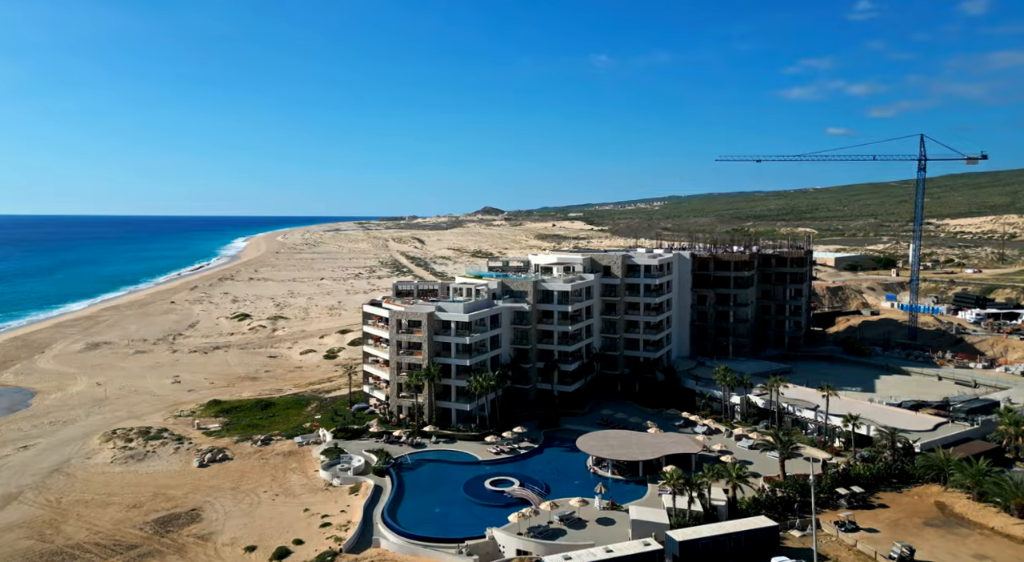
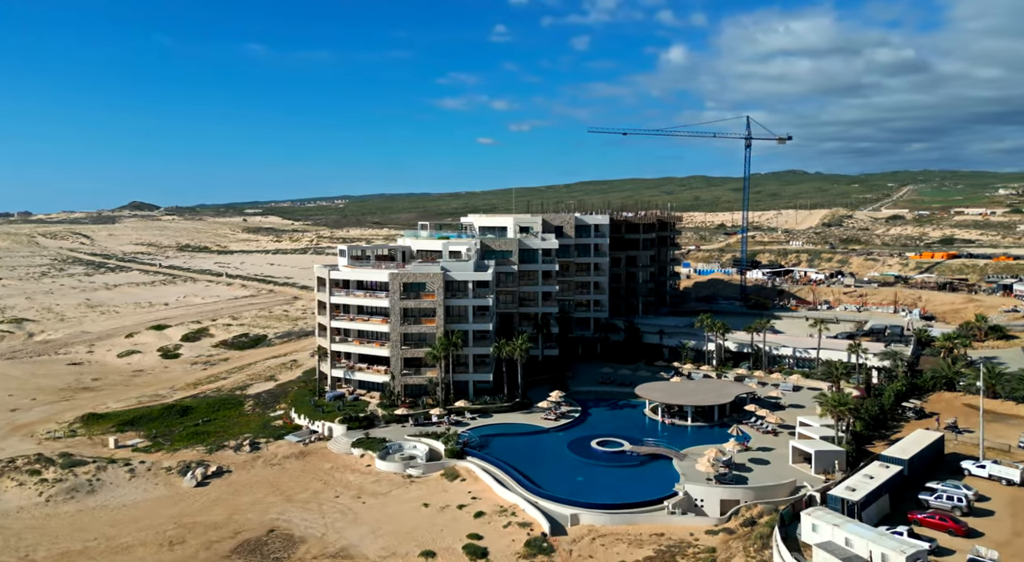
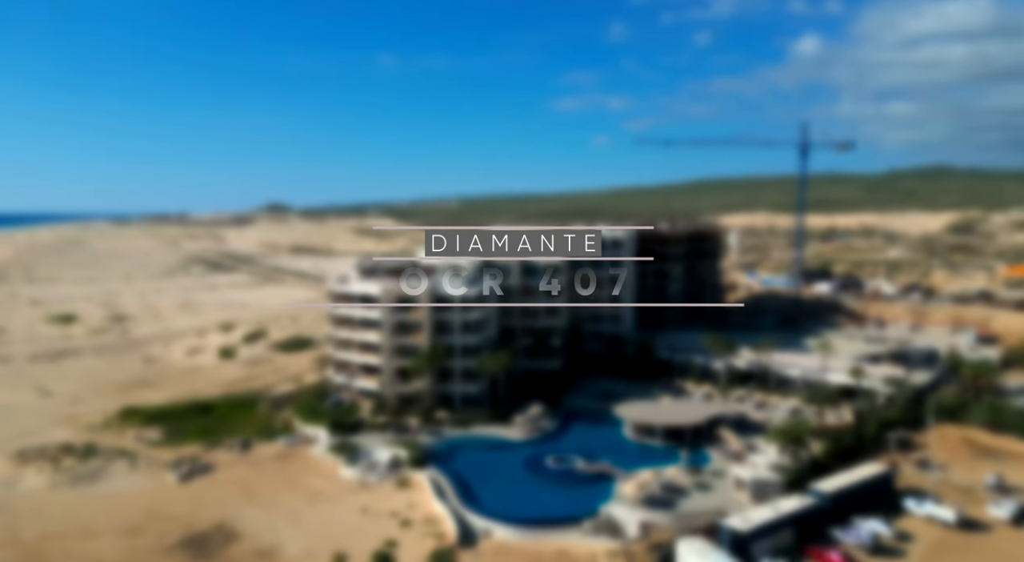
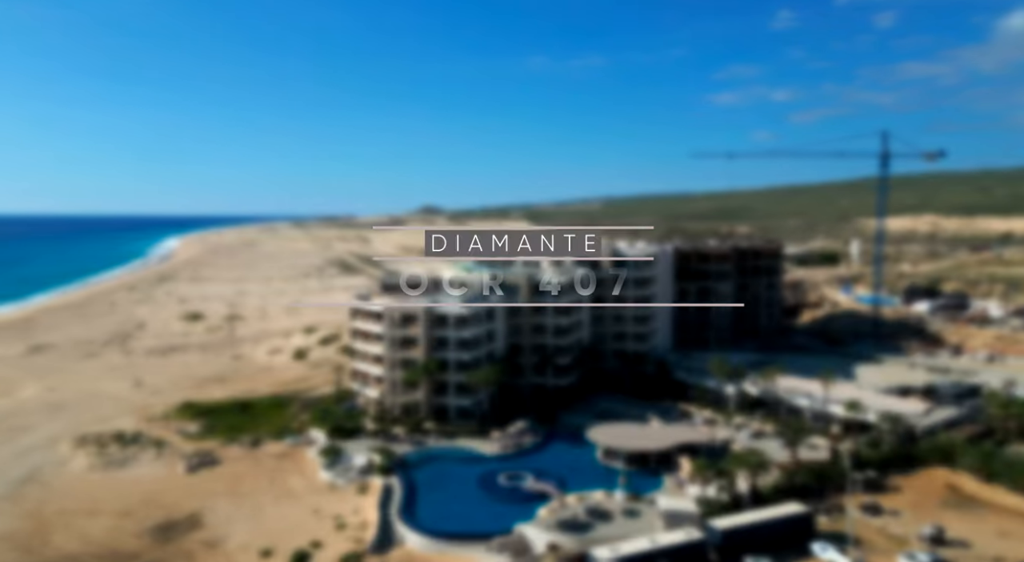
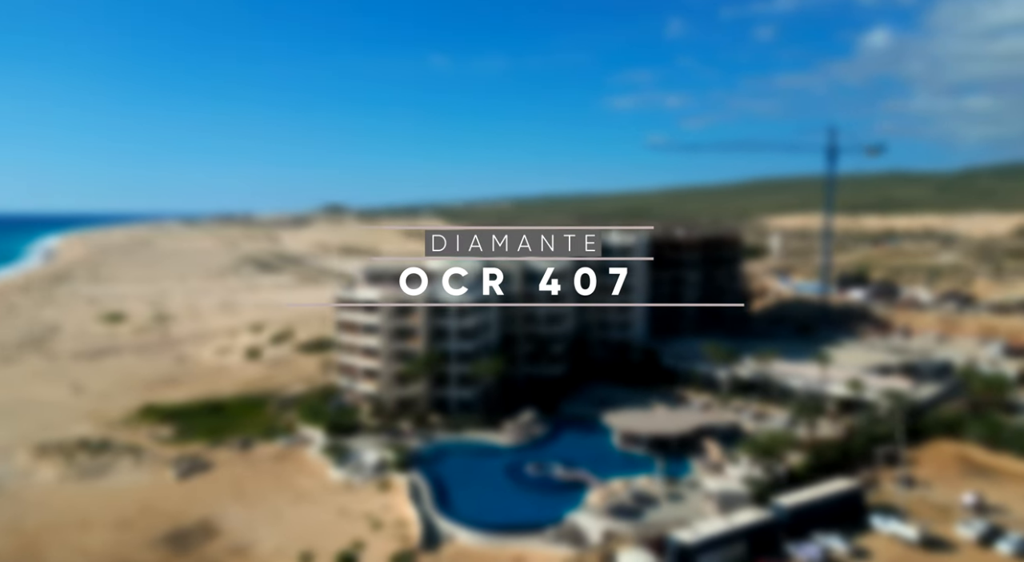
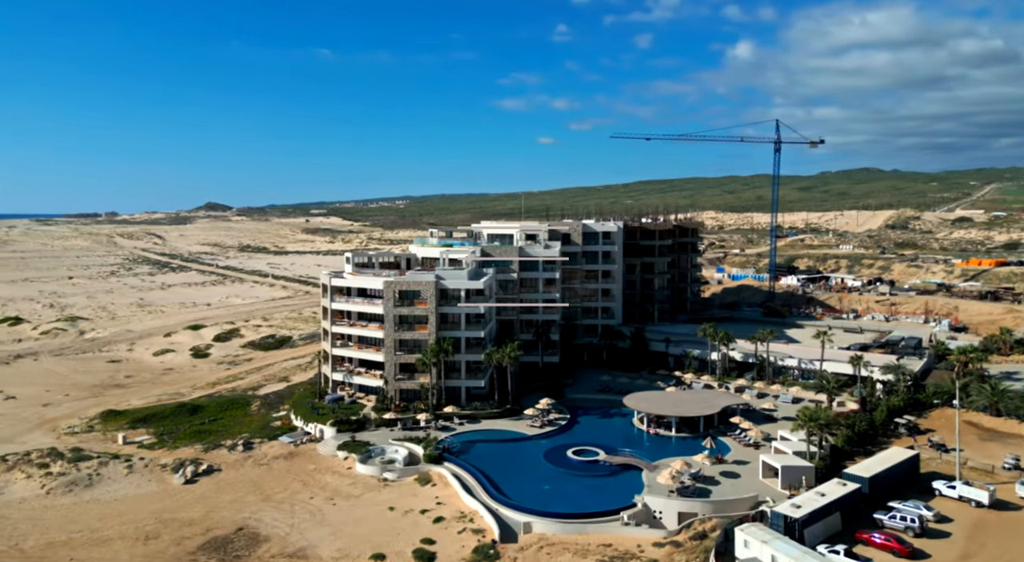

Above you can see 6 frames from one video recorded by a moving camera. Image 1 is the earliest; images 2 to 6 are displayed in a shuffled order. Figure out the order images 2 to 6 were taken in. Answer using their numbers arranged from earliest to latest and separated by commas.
4, 5, 3, 6, 2
